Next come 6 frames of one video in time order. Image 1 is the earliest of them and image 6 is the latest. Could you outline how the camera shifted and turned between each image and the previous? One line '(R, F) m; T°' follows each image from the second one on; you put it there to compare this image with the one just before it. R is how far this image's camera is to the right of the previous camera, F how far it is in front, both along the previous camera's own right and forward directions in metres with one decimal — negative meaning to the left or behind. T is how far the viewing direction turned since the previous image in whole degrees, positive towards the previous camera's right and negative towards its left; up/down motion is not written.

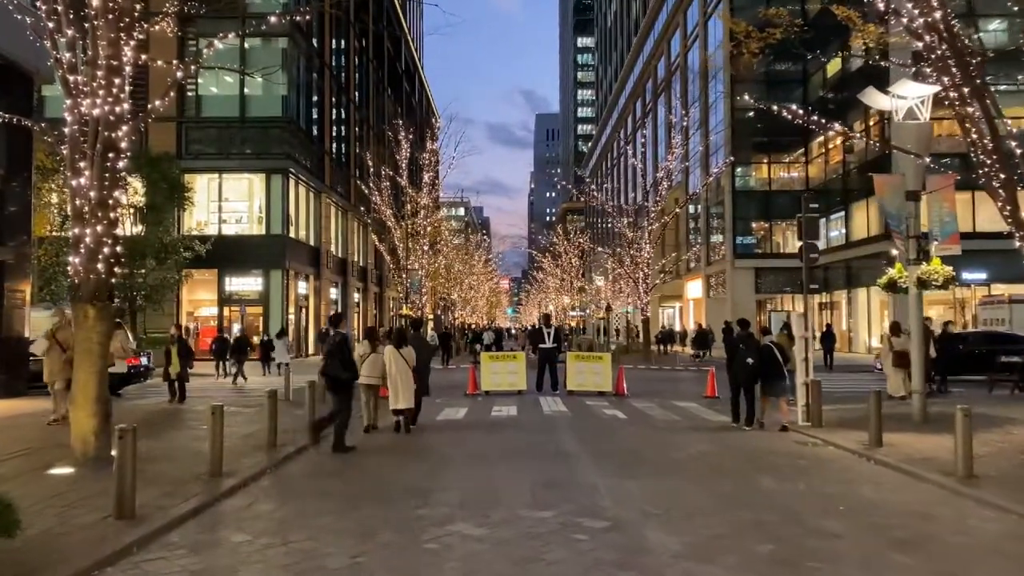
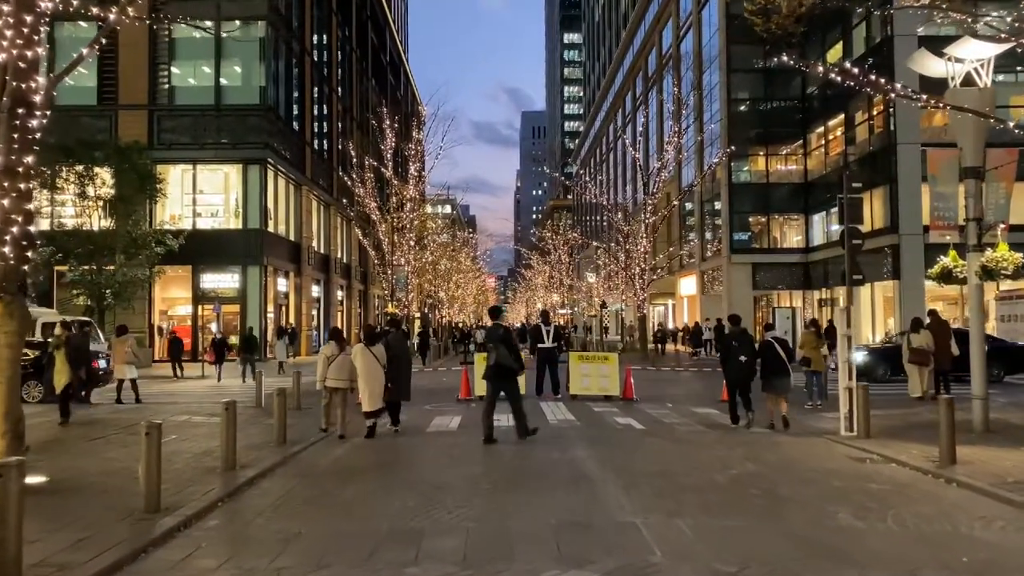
(-0.2, +1.8) m; +1°
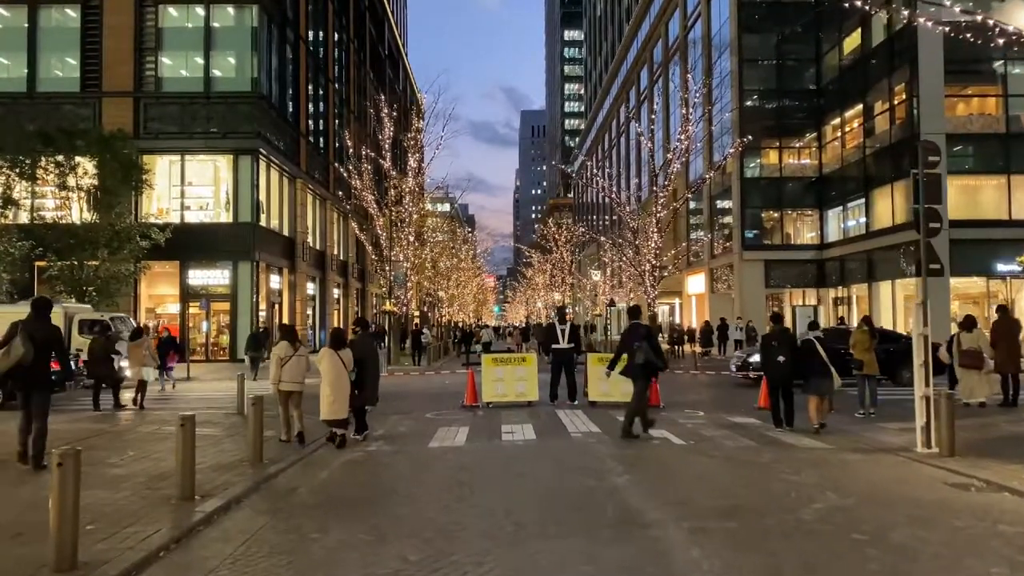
(-0.2, +1.8) m; 0°
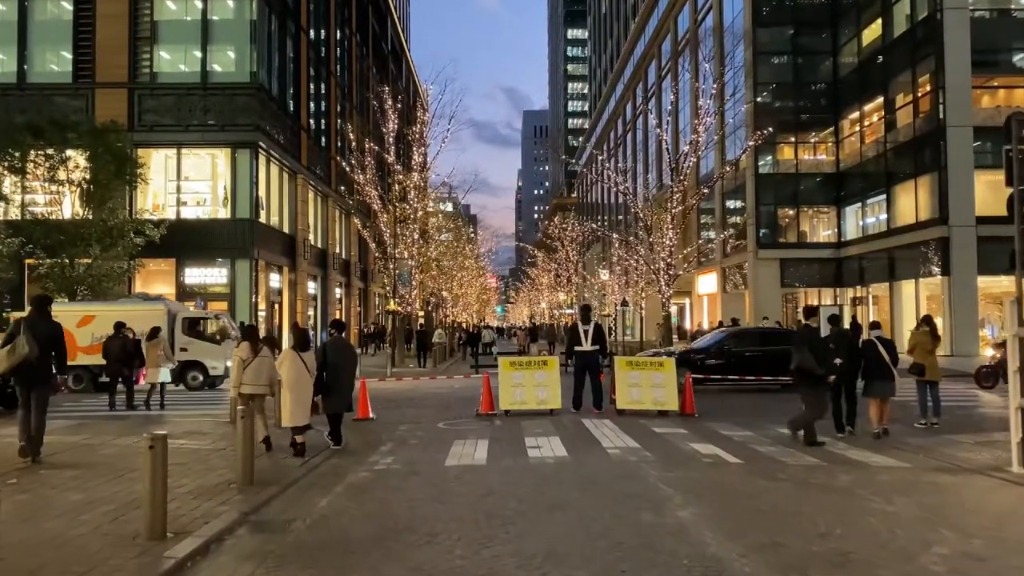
(-0.3, +1.4) m; 0°
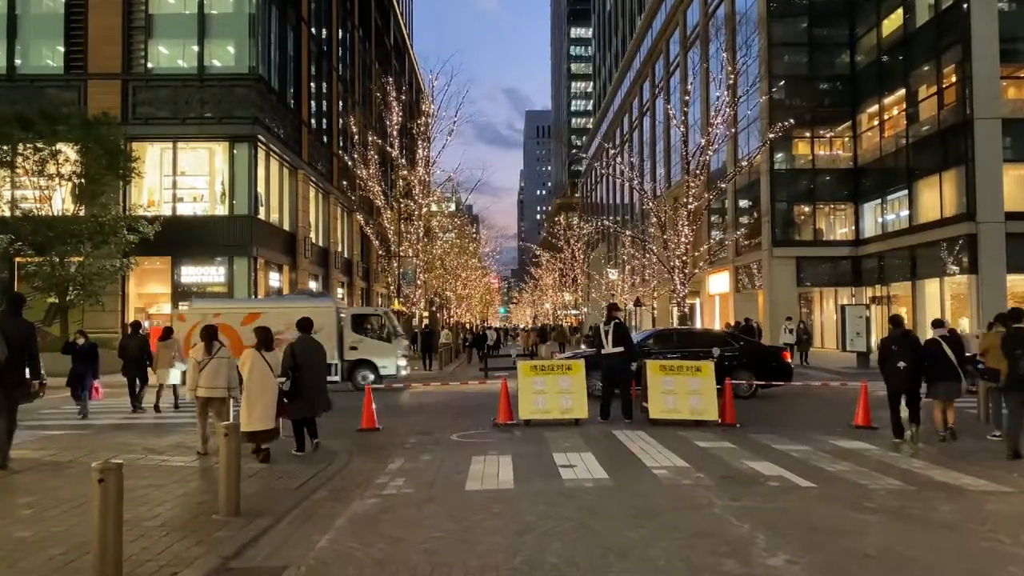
(-0.3, +1.4) m; 0°
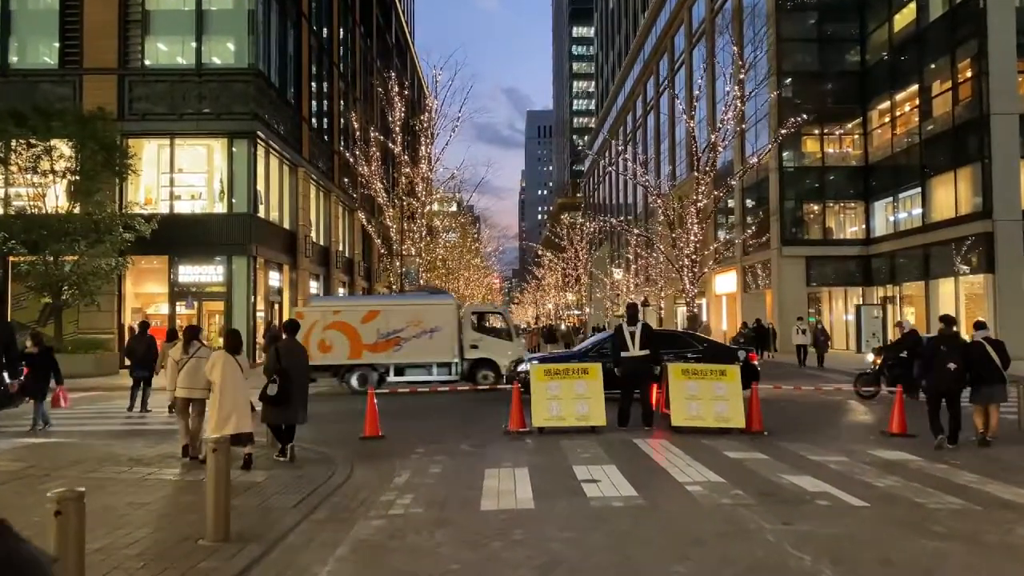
(-0.2, +0.8) m; 0°
